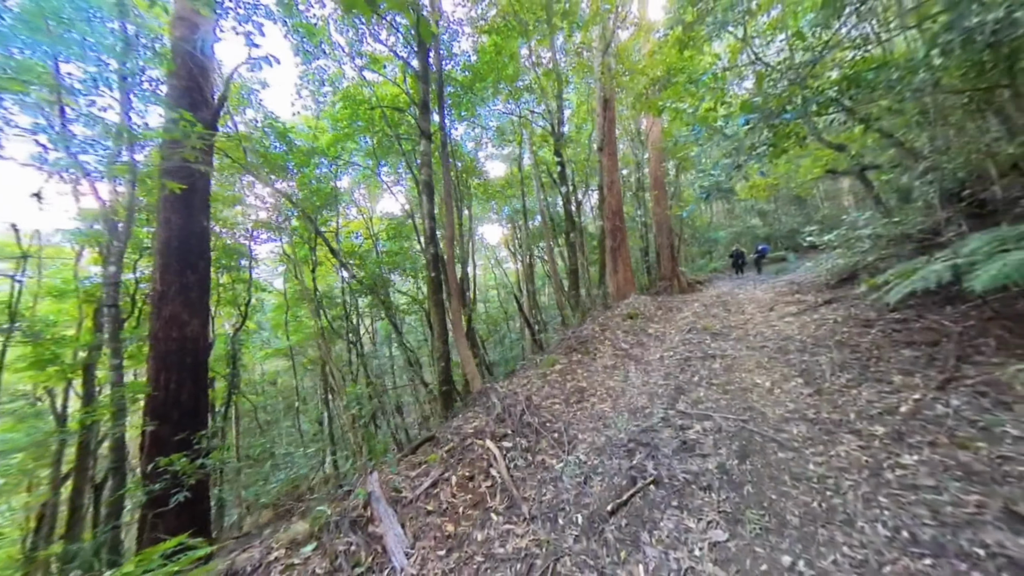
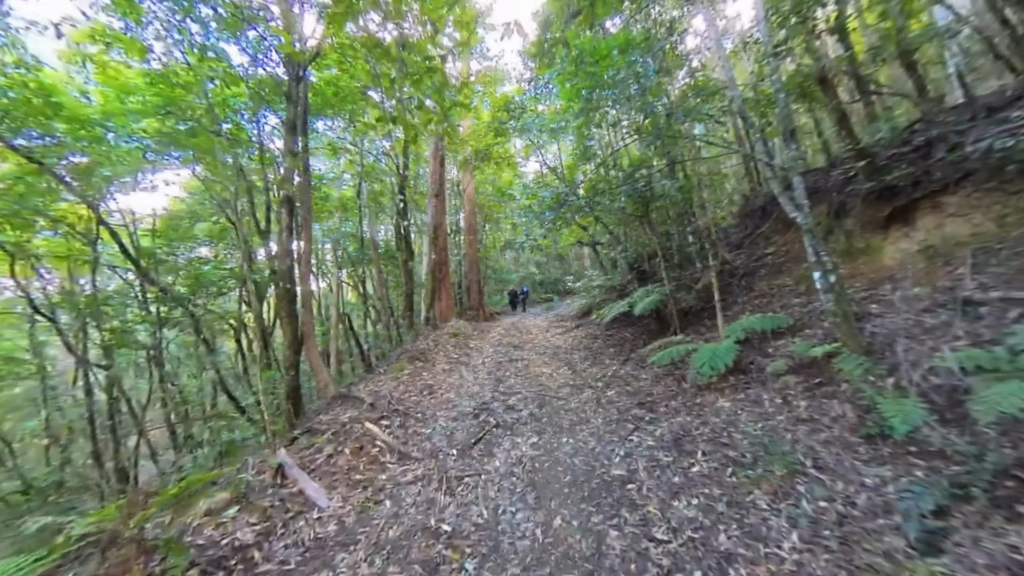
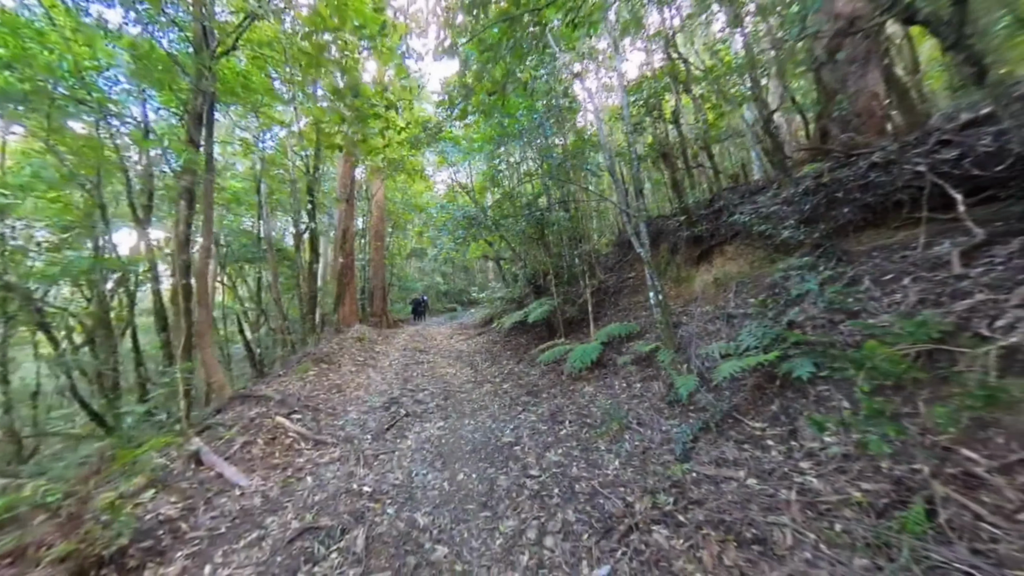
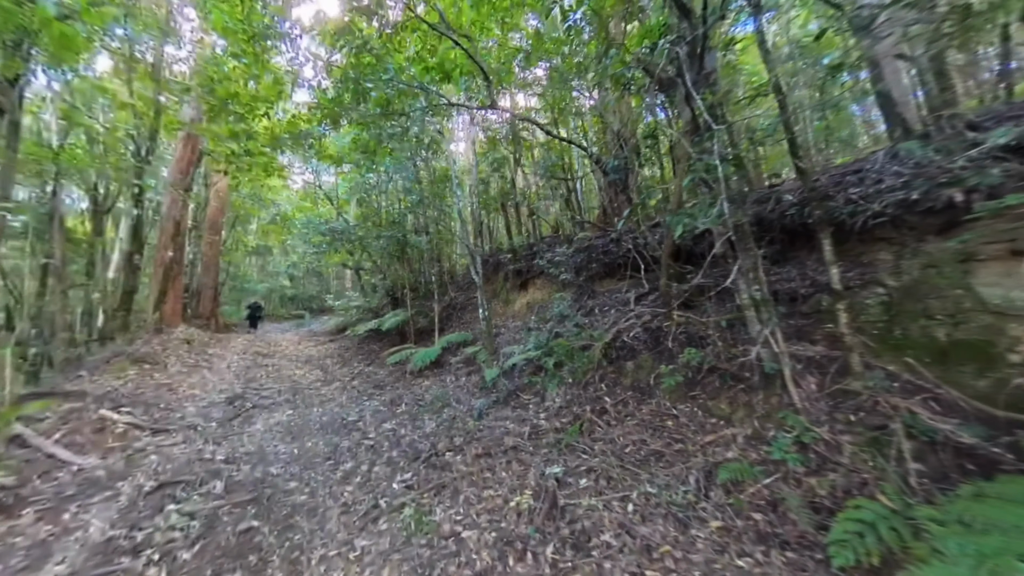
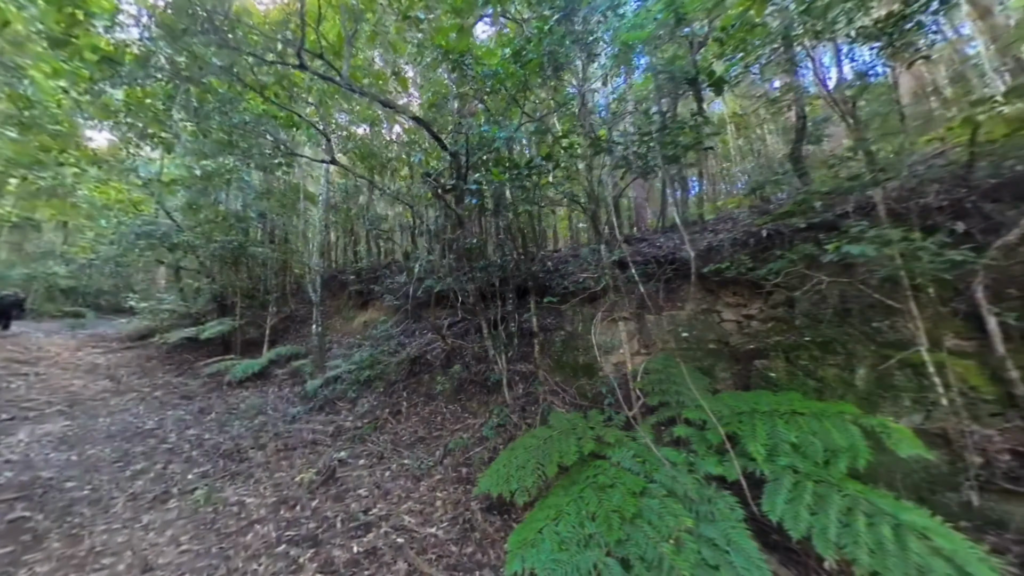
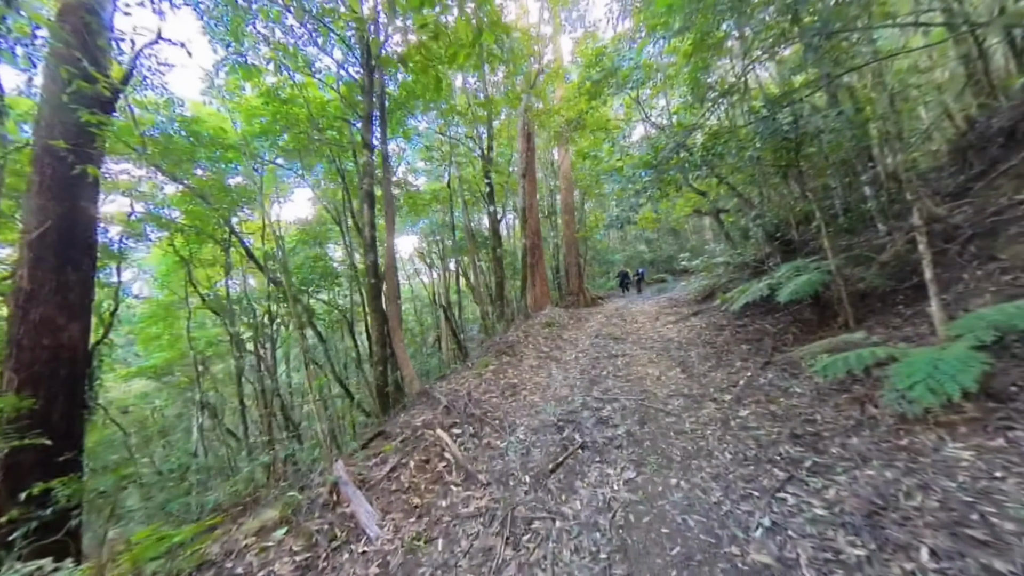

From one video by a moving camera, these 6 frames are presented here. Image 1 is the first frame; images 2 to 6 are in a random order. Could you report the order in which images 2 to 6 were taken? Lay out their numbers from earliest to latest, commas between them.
6, 2, 3, 4, 5
